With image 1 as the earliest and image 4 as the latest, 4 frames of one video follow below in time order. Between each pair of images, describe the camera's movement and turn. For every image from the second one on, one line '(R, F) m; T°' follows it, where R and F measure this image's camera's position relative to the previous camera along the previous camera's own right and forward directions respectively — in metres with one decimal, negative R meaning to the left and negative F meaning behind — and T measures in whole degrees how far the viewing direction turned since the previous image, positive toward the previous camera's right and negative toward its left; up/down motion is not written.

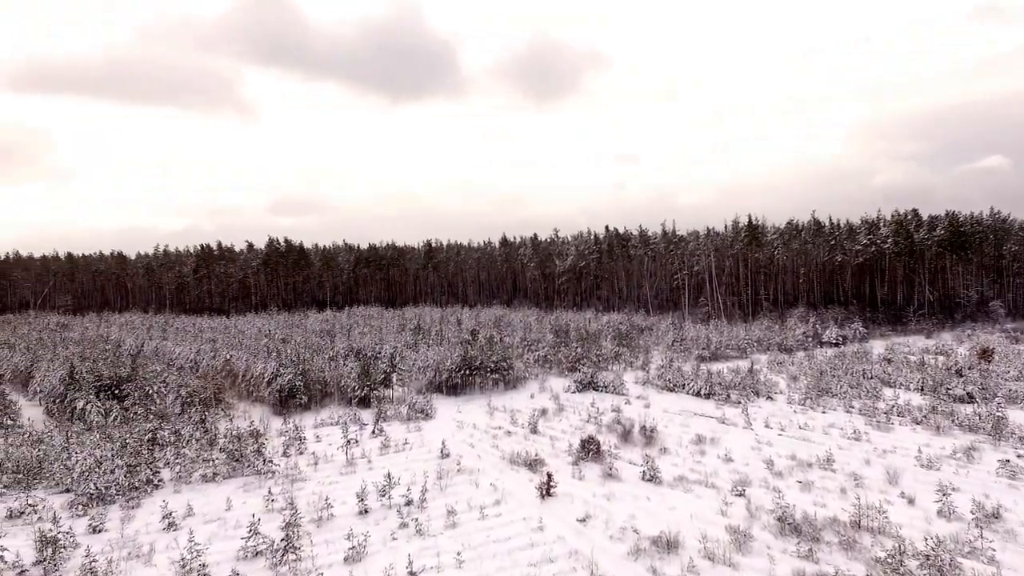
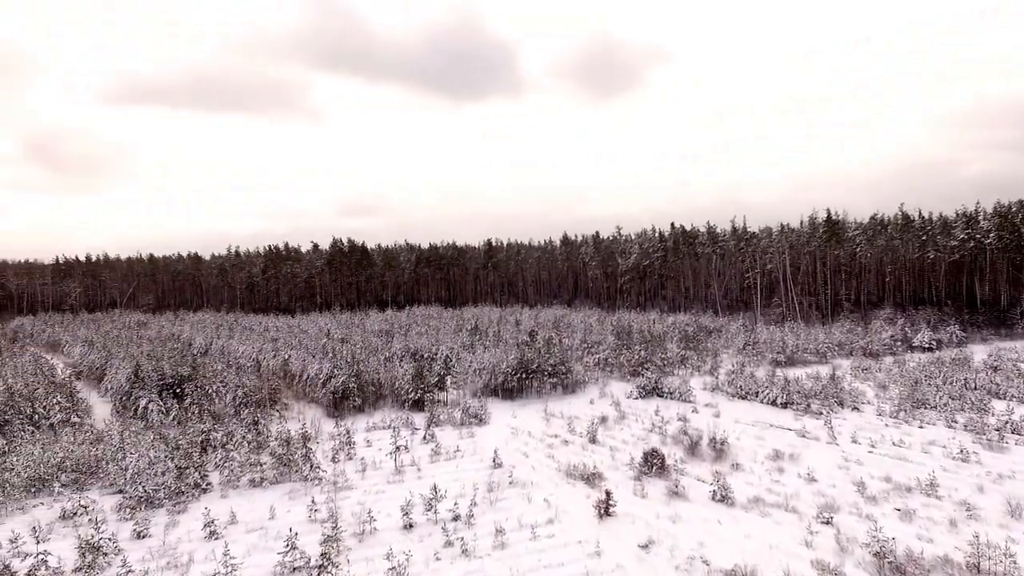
(+0.1, +0.8) m; -6°
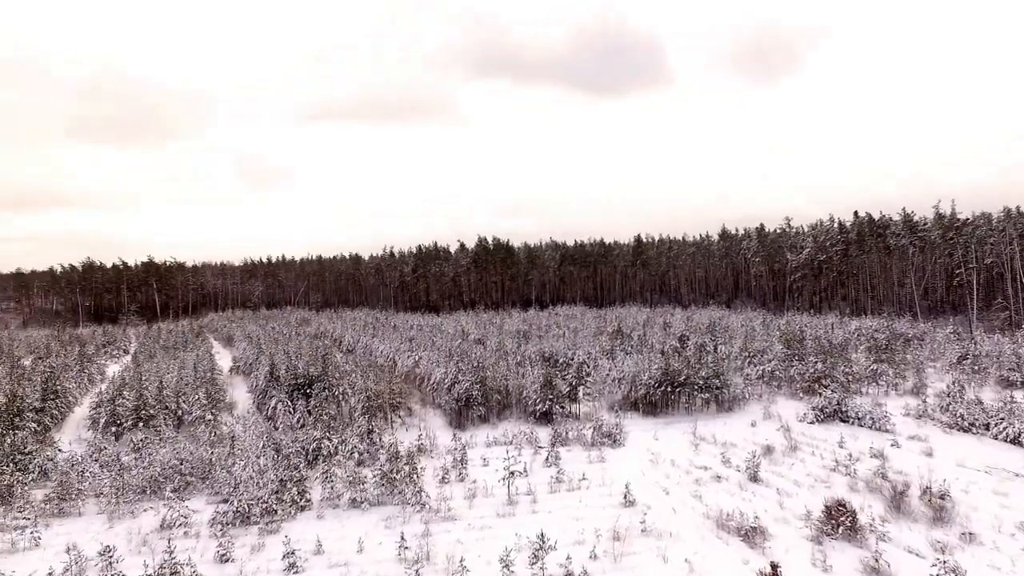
(+0.3, +2.0) m; -14°
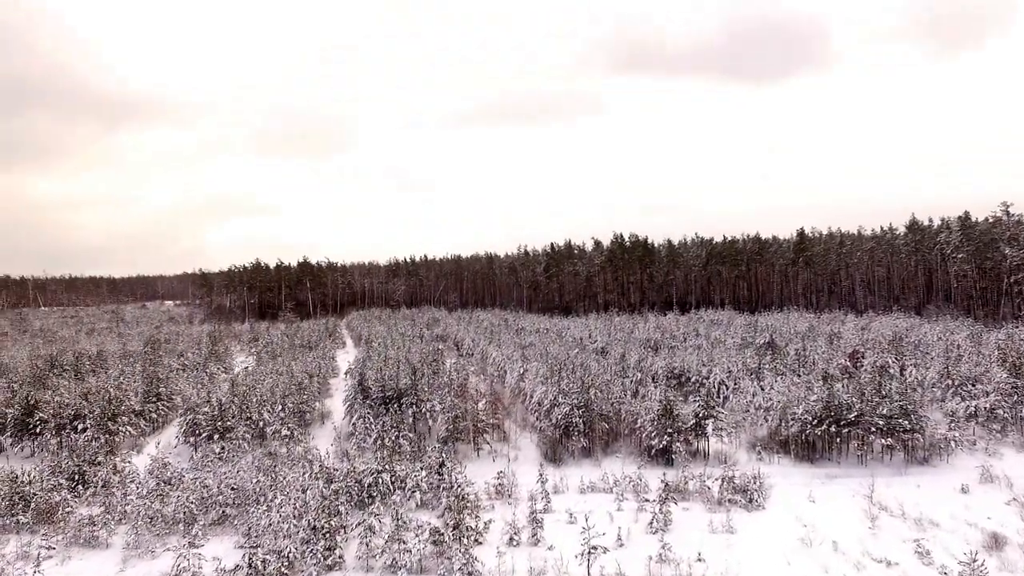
(+0.8, +2.7) m; -14°
